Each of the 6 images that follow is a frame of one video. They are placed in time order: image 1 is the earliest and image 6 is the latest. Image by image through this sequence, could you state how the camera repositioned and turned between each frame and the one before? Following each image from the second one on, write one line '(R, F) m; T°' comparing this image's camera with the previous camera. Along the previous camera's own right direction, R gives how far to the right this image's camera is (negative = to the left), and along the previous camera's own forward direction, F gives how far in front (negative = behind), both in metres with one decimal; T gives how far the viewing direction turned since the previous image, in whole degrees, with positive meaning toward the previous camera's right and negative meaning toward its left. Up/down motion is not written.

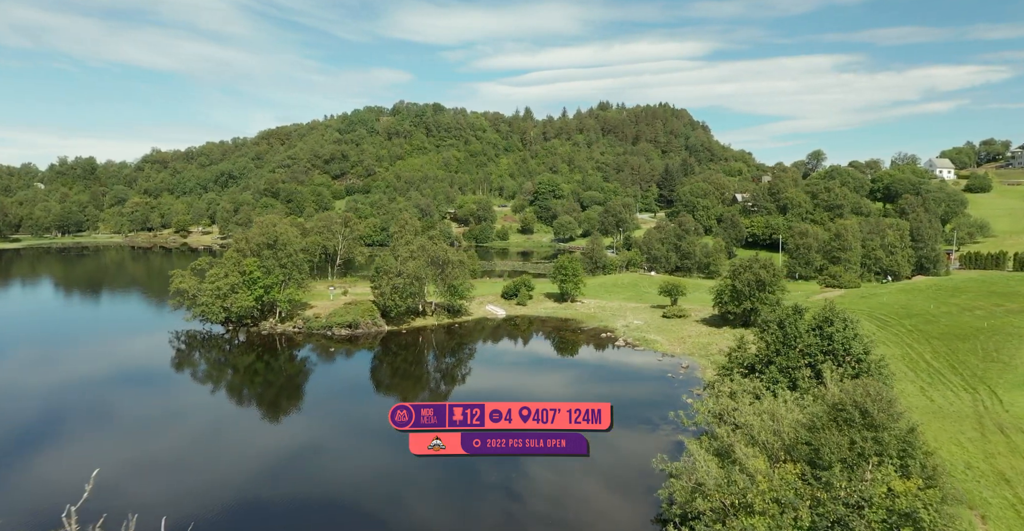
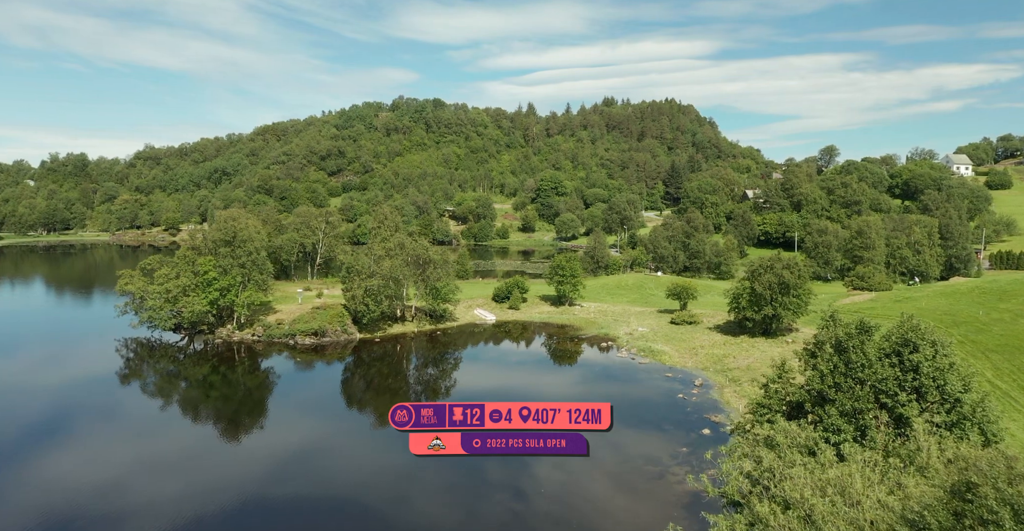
(+1.6, +8.7) m; 0°
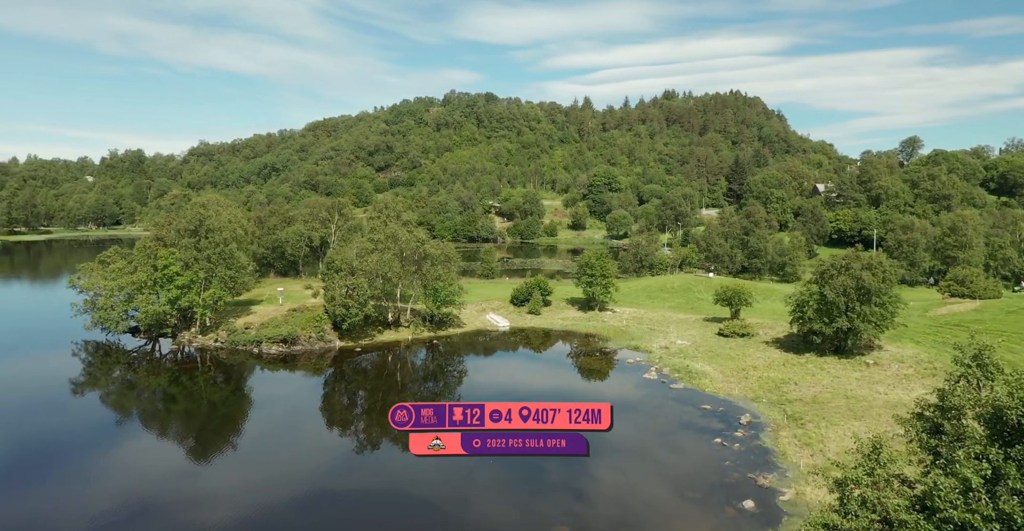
(+4.2, +11.5) m; -5°
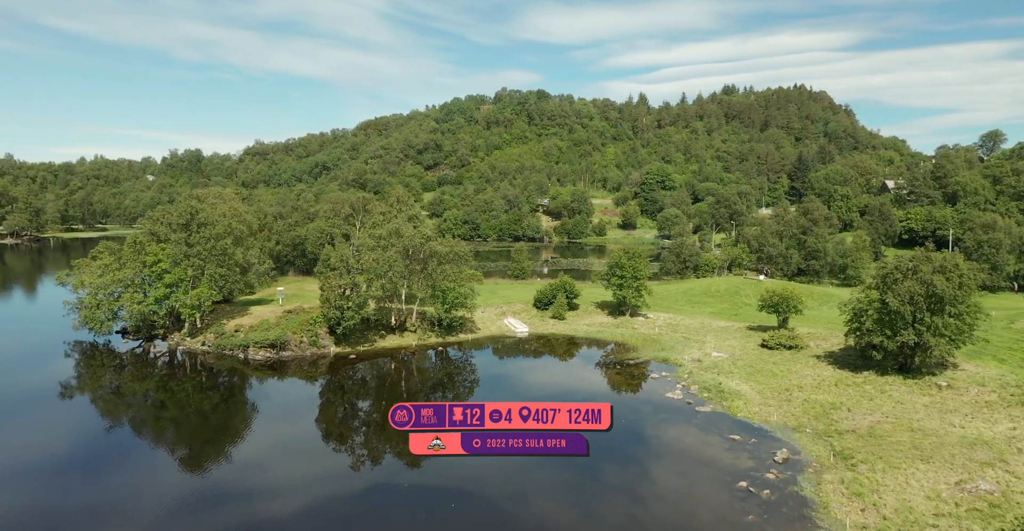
(+3.3, +5.9) m; -5°
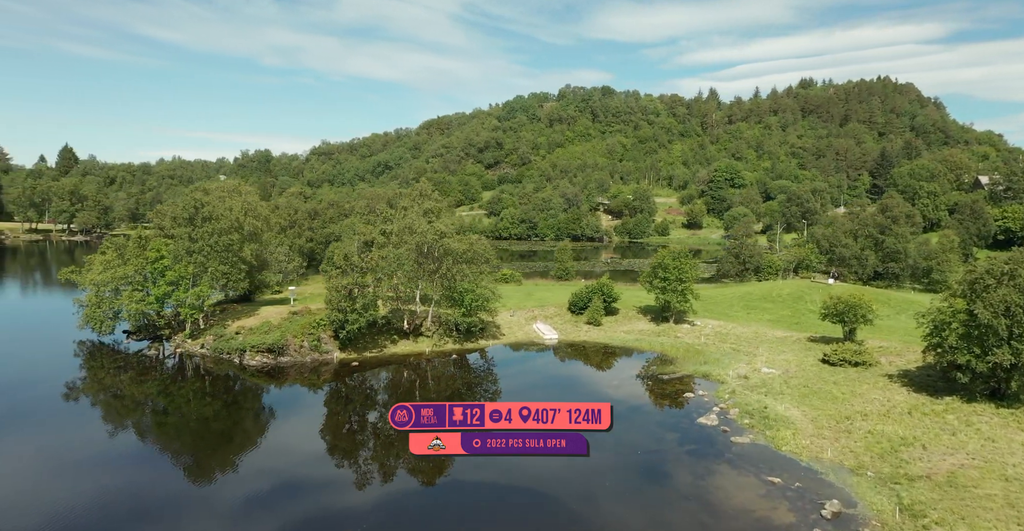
(+3.3, +5.3) m; -6°
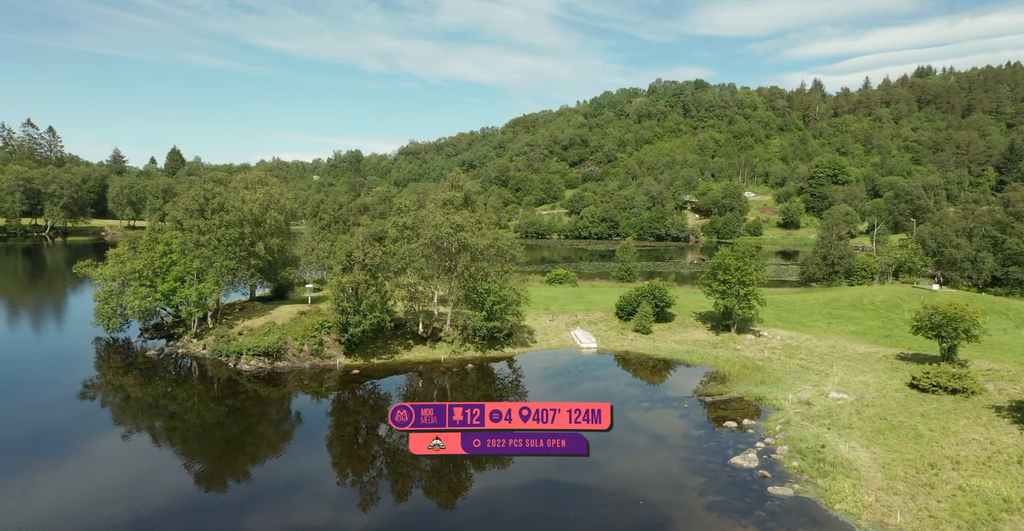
(+4.5, +5.8) m; -8°
